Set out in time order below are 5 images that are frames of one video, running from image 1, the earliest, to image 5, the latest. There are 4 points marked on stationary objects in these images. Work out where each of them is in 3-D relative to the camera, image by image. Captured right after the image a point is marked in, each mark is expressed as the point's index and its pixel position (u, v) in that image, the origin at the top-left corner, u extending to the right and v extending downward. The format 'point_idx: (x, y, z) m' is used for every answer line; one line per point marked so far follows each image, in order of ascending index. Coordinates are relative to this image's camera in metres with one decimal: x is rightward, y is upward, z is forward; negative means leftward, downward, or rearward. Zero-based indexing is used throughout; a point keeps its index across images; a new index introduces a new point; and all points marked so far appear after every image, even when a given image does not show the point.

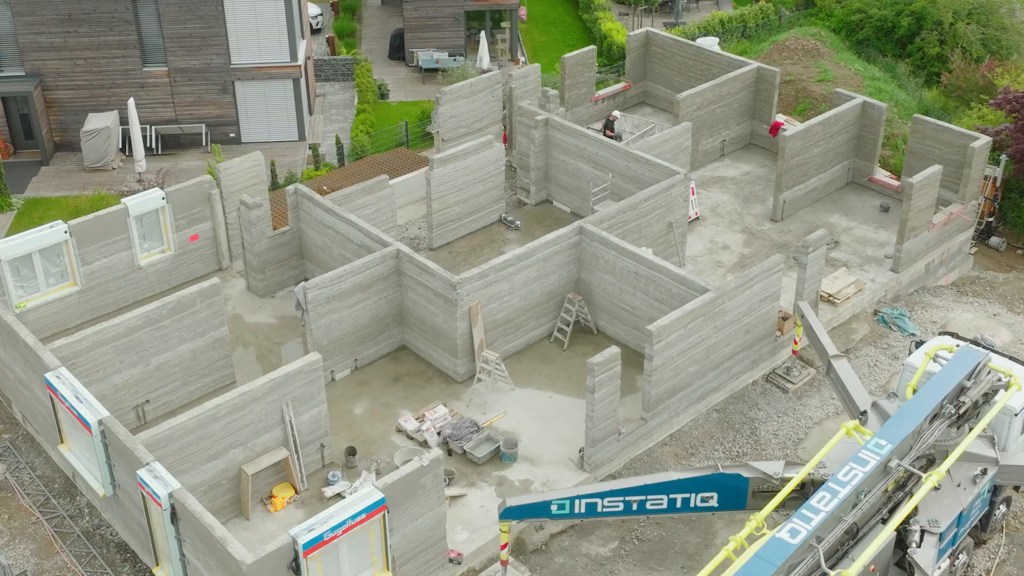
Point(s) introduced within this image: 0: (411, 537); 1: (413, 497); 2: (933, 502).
0: (-1.6, -4.0, +18.4) m
1: (-1.6, -3.3, +18.0) m
2: (+6.9, -3.4, +18.2) m
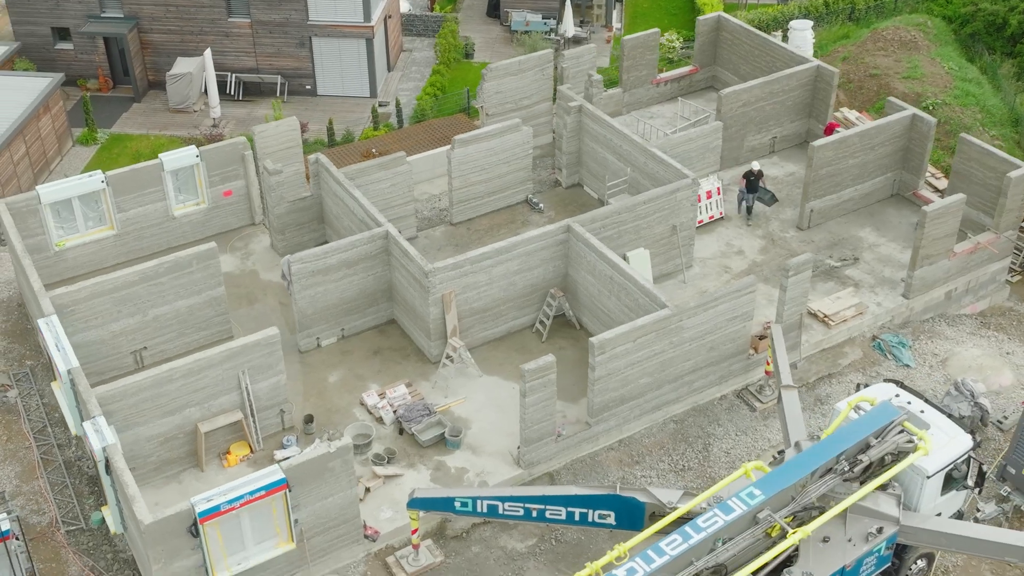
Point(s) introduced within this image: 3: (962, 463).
0: (-3.4, -4.0, +19.9) m
1: (-3.3, -3.3, +19.5) m
2: (+5.1, -4.3, +18.4) m
3: (+7.8, -3.1, +19.6) m
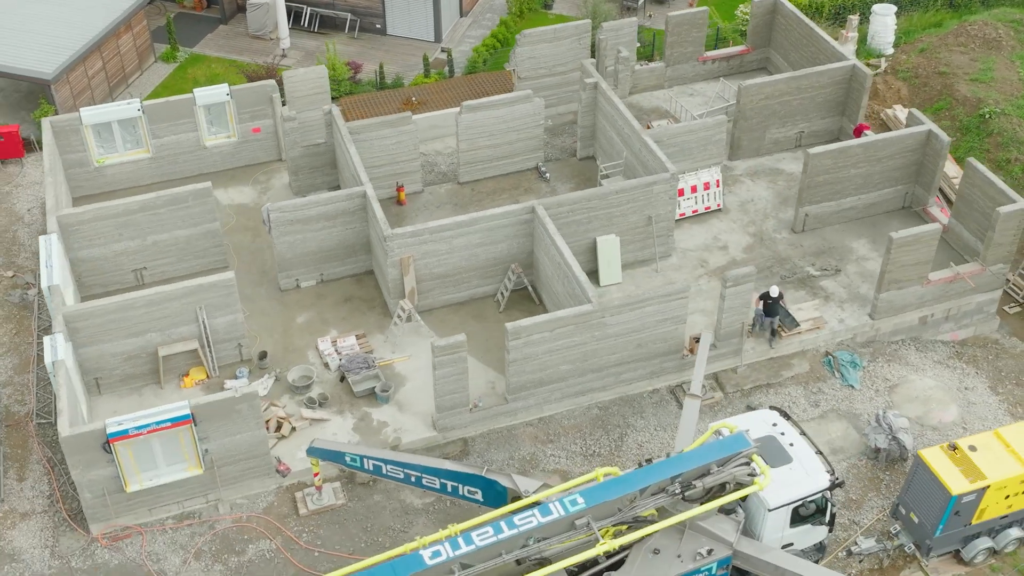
0: (-5.6, -3.1, +22.3) m
1: (-5.5, -2.5, +21.9) m
2: (+2.4, -4.8, +19.5) m
3: (+5.4, -3.8, +20.2) m
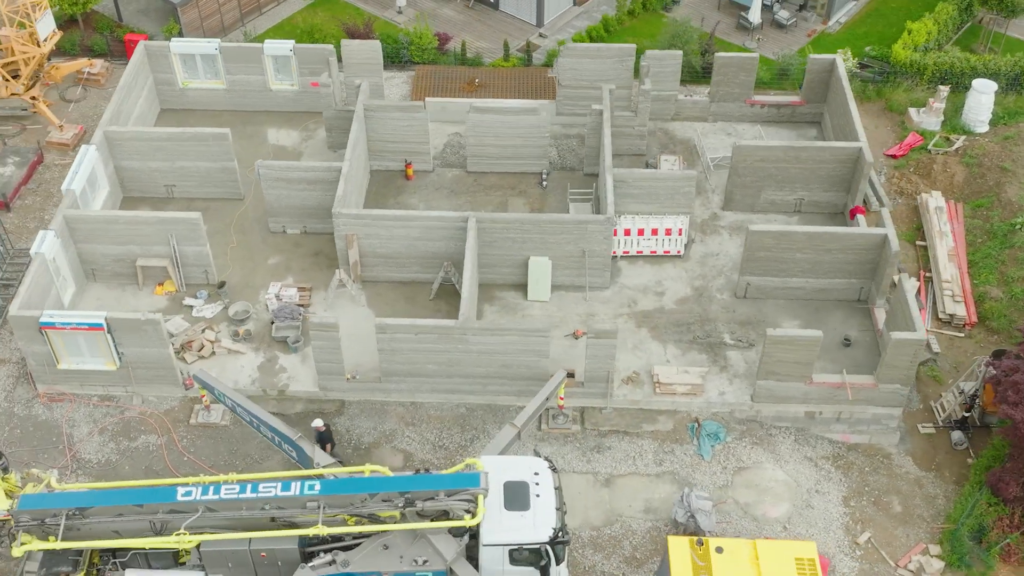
0: (-9.1, -1.6, +27.6) m
1: (-9.0, -1.1, +27.1) m
2: (-2.9, -5.4, +23.1) m
3: (+0.3, -5.3, +22.8) m
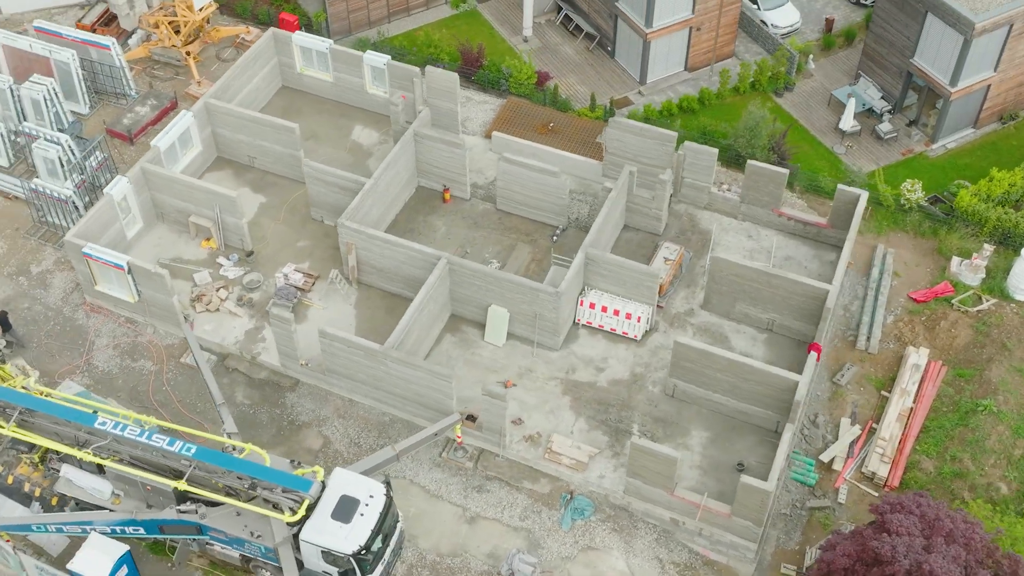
0: (-10.8, -0.3, +33.8) m
1: (-10.7, +0.2, +33.2) m
2: (-7.2, -5.7, +28.2) m
3: (-4.2, -6.4, +27.1) m
